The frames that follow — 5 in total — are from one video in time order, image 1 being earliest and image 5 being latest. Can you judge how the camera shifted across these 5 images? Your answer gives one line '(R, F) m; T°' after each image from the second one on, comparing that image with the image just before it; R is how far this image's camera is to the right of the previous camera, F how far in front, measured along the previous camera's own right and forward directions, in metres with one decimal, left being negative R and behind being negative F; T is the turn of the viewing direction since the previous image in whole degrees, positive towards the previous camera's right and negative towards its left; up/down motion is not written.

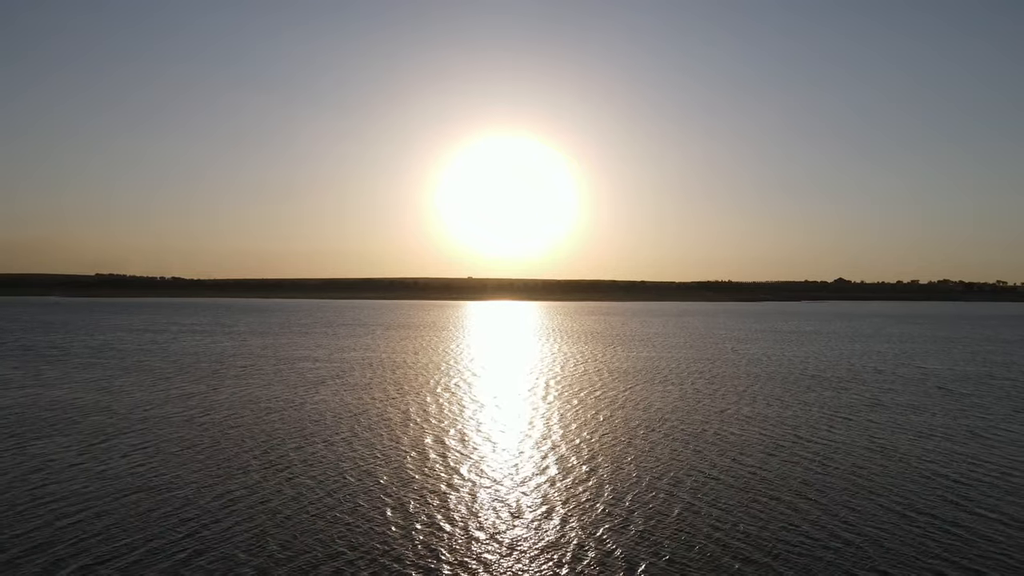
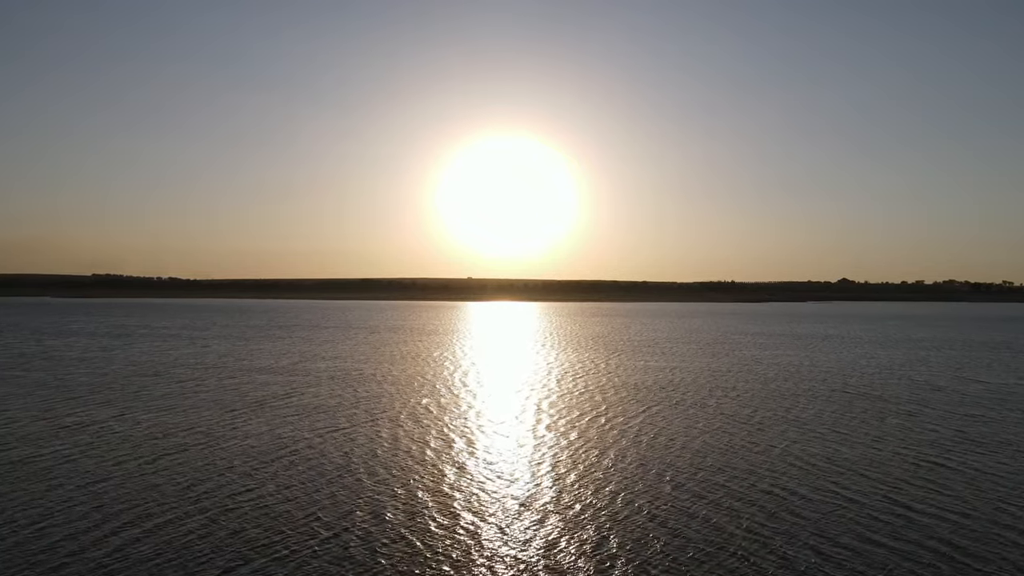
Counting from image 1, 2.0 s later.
(+0.2, +2.7) m; 0°
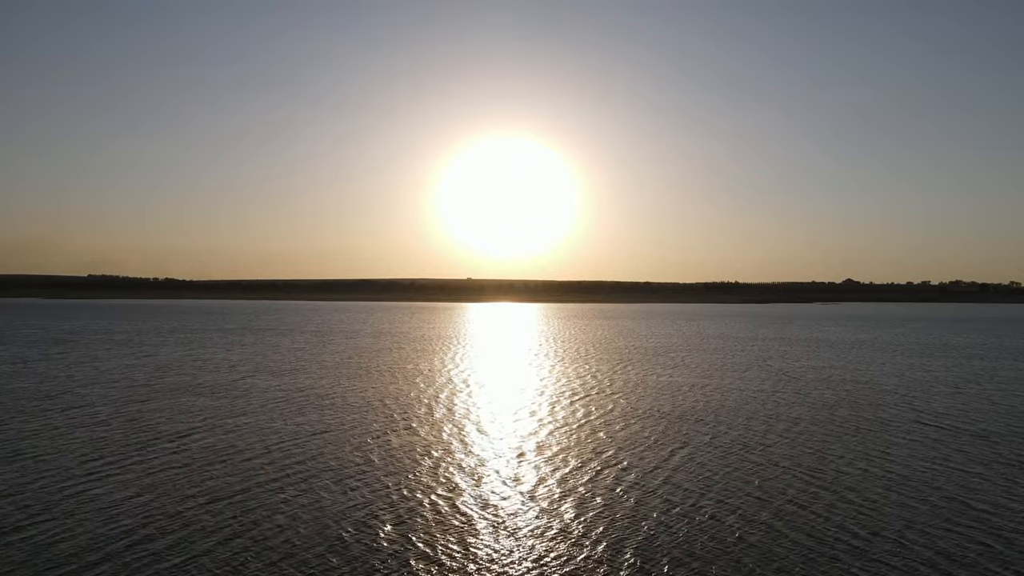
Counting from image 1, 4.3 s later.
(+0.3, +3.0) m; 0°
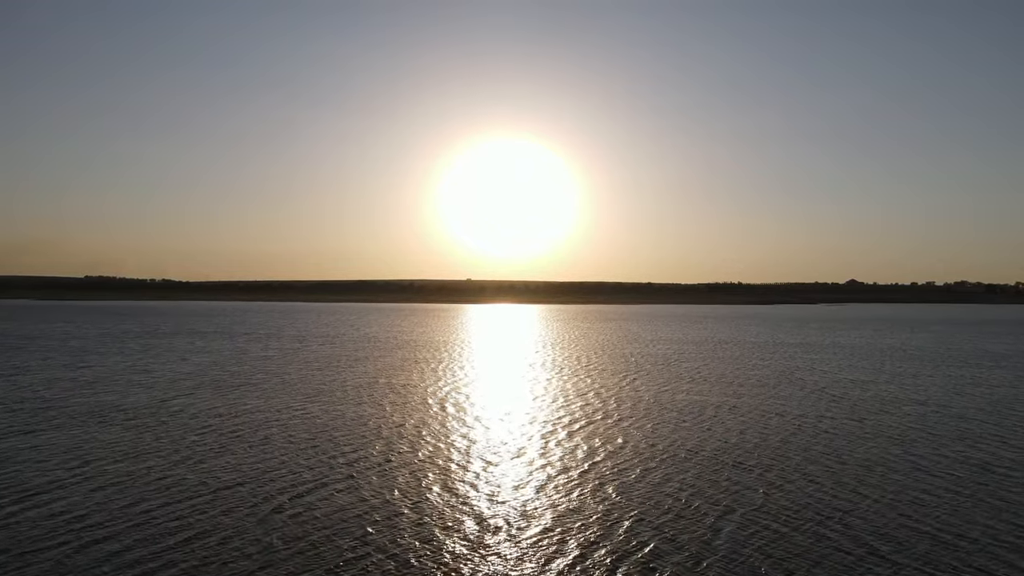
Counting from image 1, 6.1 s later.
(+0.2, +2.4) m; 0°
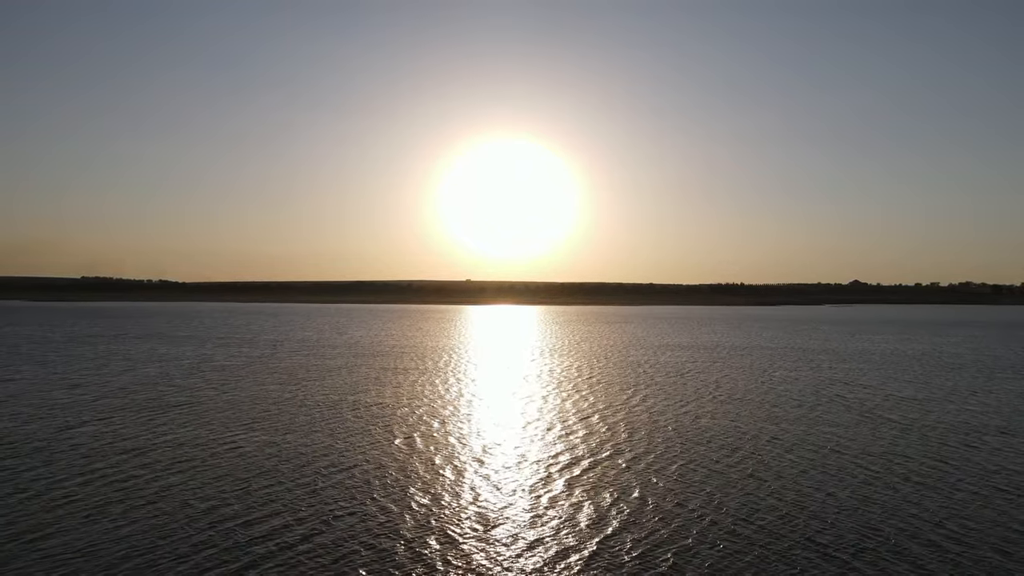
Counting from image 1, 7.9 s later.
(-0.1, +1.8) m; 0°
